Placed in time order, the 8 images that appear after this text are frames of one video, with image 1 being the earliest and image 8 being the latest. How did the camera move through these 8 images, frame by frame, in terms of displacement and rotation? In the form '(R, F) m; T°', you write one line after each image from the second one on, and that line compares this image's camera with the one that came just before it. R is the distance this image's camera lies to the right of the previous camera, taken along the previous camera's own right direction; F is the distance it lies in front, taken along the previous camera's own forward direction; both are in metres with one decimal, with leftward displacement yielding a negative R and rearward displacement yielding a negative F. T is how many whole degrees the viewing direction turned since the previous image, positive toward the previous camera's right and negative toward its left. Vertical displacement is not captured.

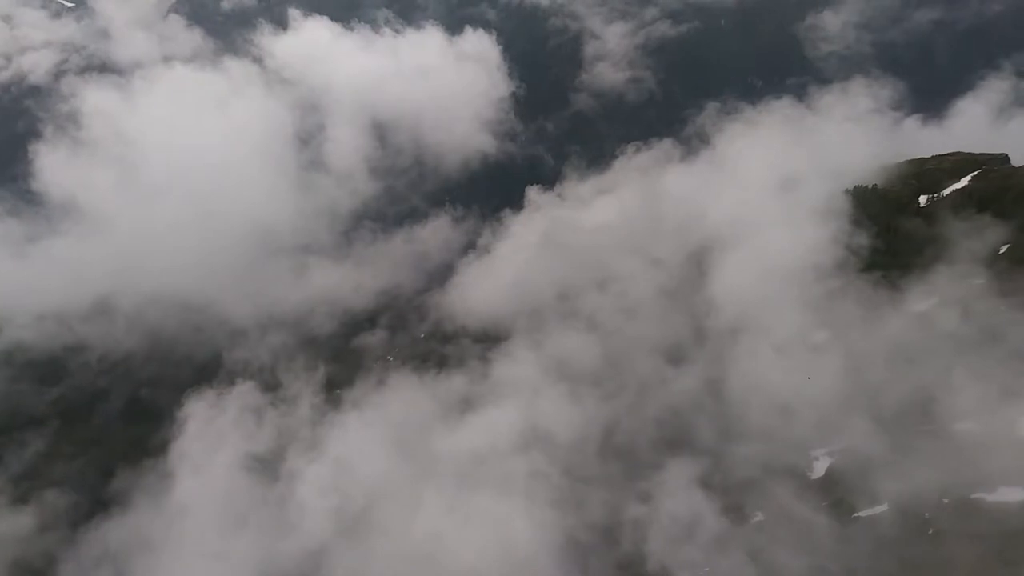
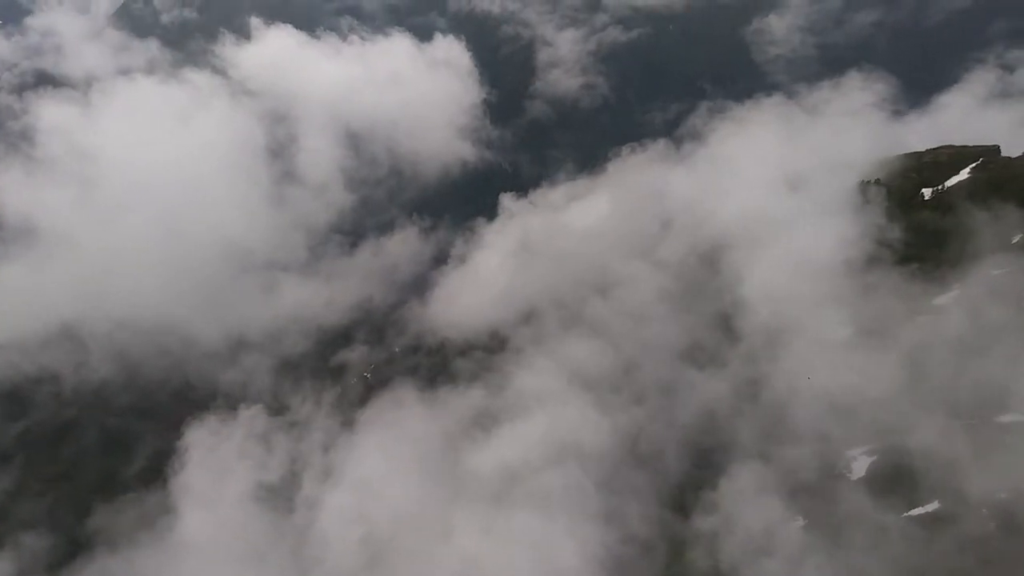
(-22.8, +11.0) m; +4°
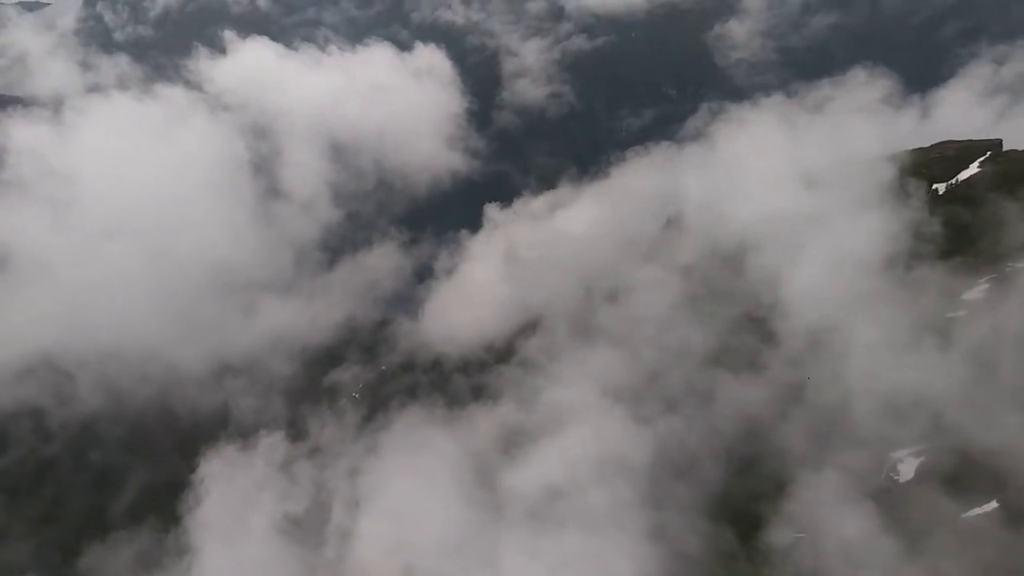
(-20.6, +10.1) m; +3°
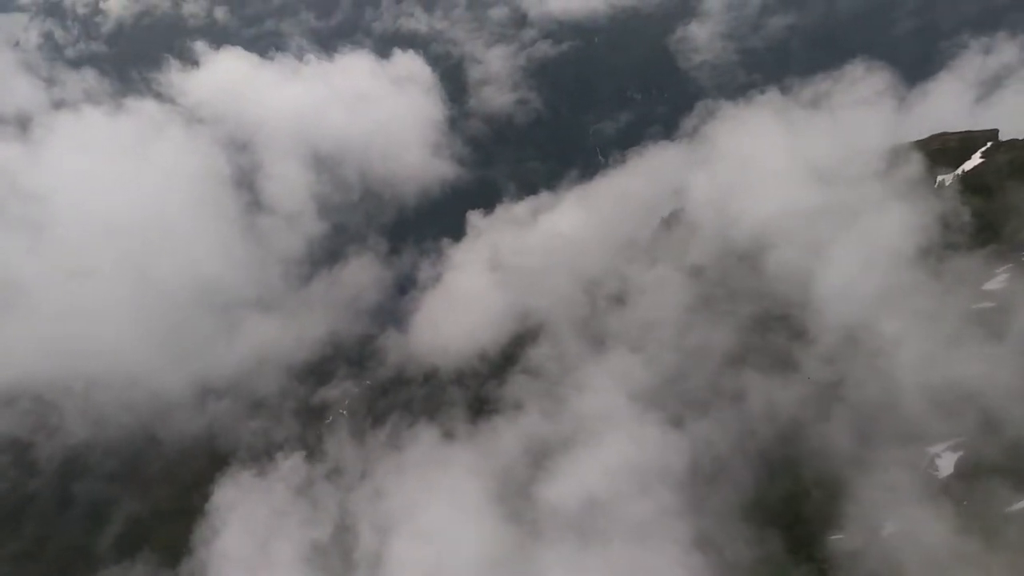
(-17.8, +8.7) m; +3°
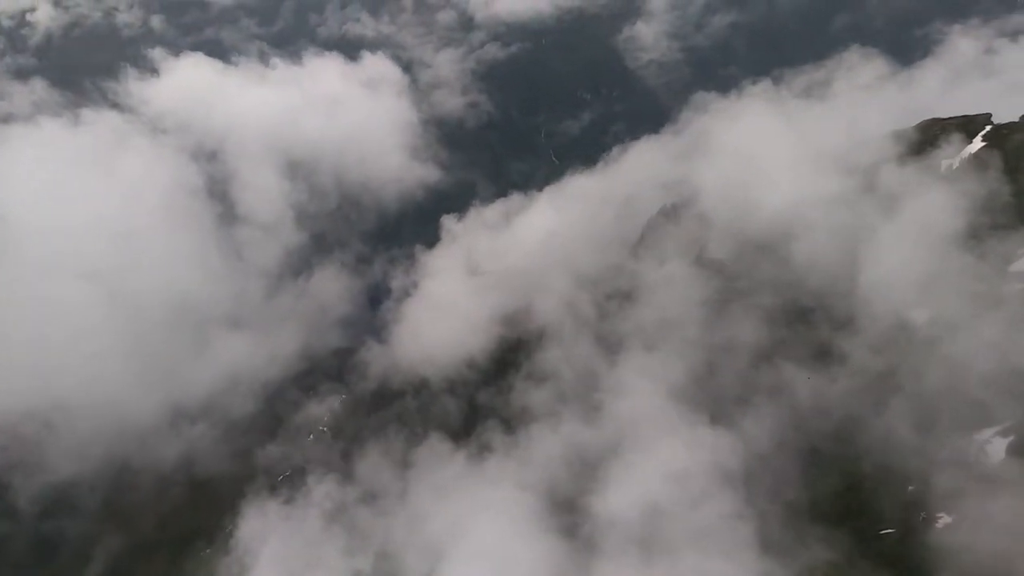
(-25.4, +12.7) m; +4°
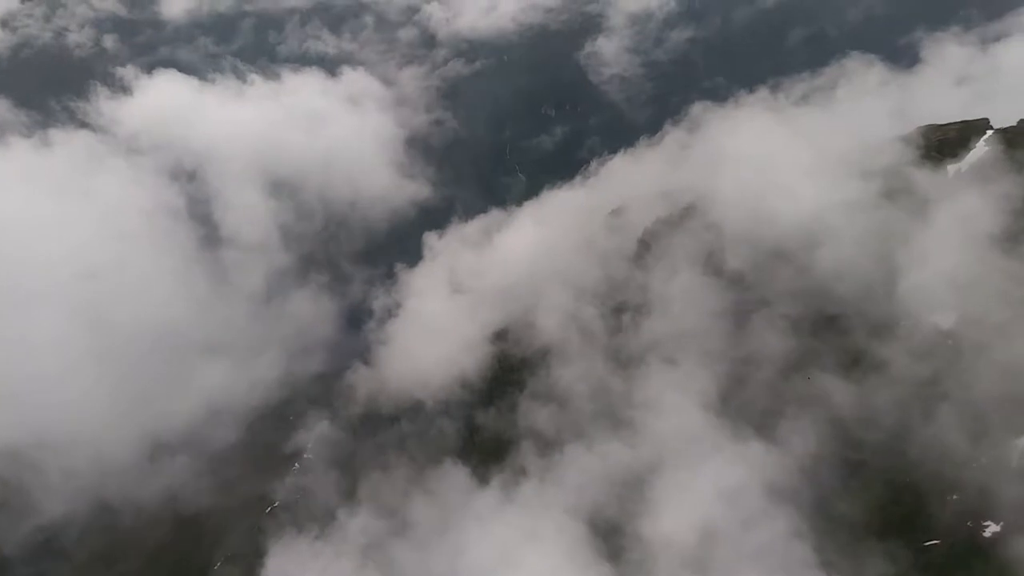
(-20.1, +10.4) m; +3°
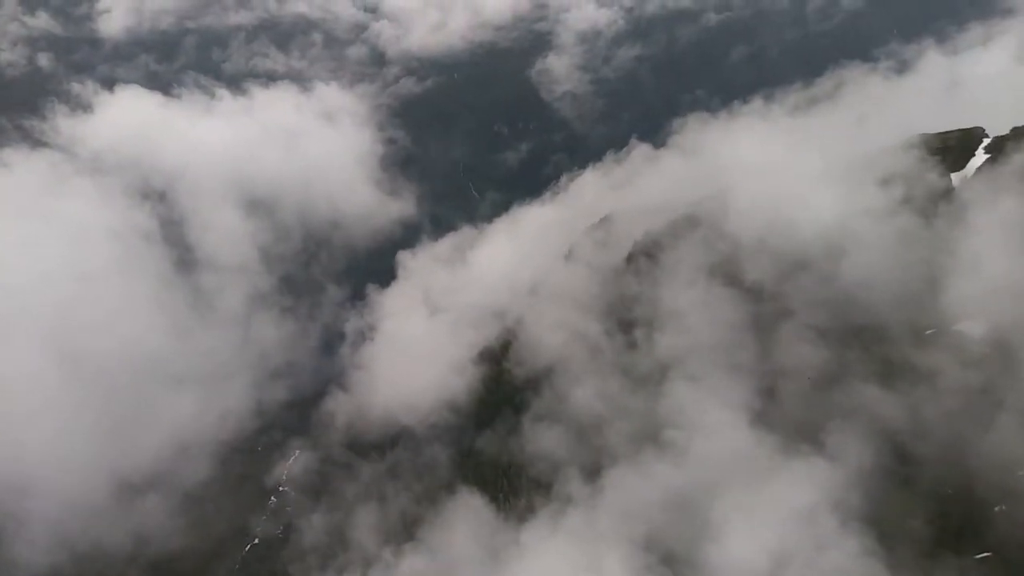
(-25.0, +13.3) m; +4°
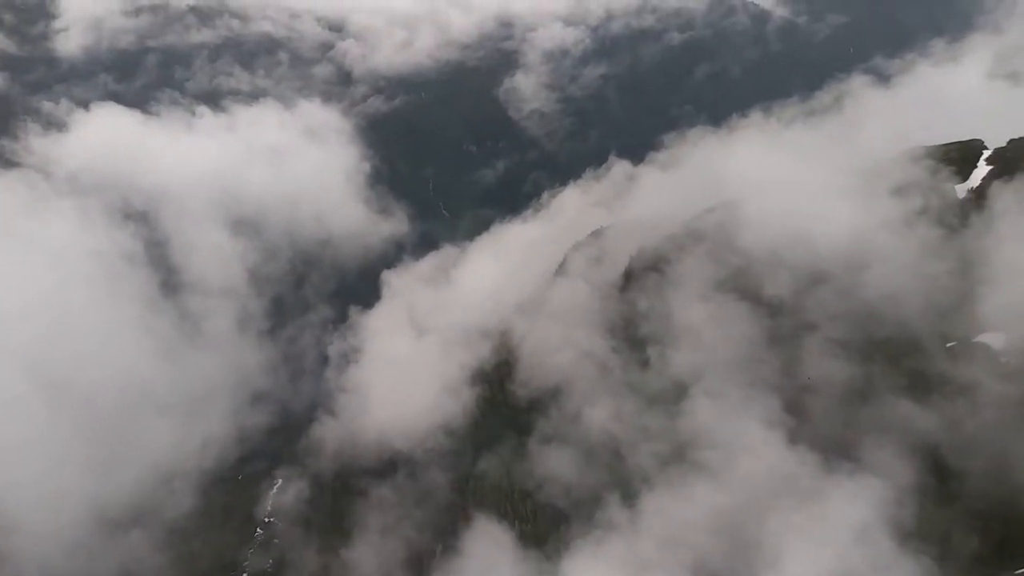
(-17.5, +9.0) m; +3°
